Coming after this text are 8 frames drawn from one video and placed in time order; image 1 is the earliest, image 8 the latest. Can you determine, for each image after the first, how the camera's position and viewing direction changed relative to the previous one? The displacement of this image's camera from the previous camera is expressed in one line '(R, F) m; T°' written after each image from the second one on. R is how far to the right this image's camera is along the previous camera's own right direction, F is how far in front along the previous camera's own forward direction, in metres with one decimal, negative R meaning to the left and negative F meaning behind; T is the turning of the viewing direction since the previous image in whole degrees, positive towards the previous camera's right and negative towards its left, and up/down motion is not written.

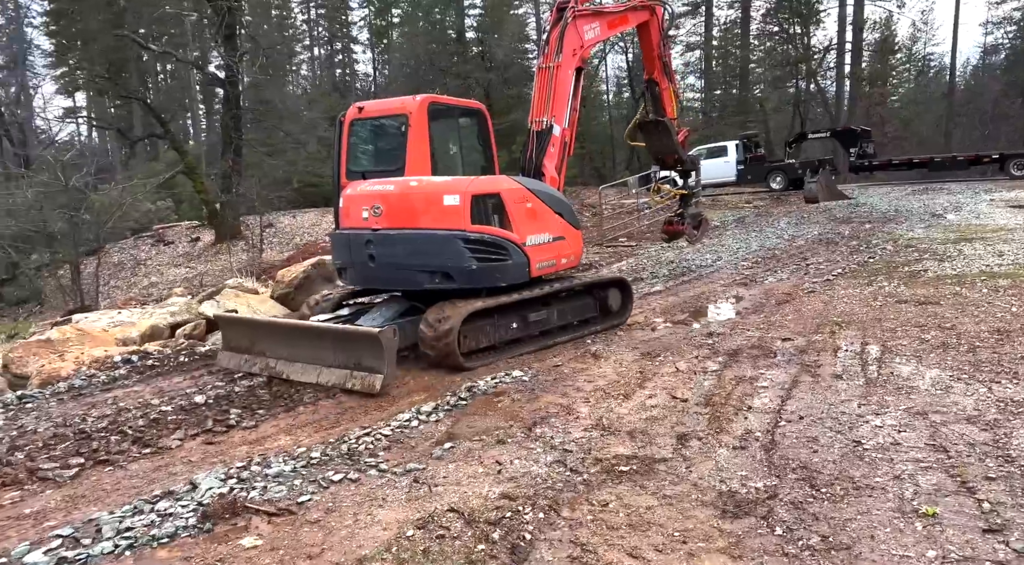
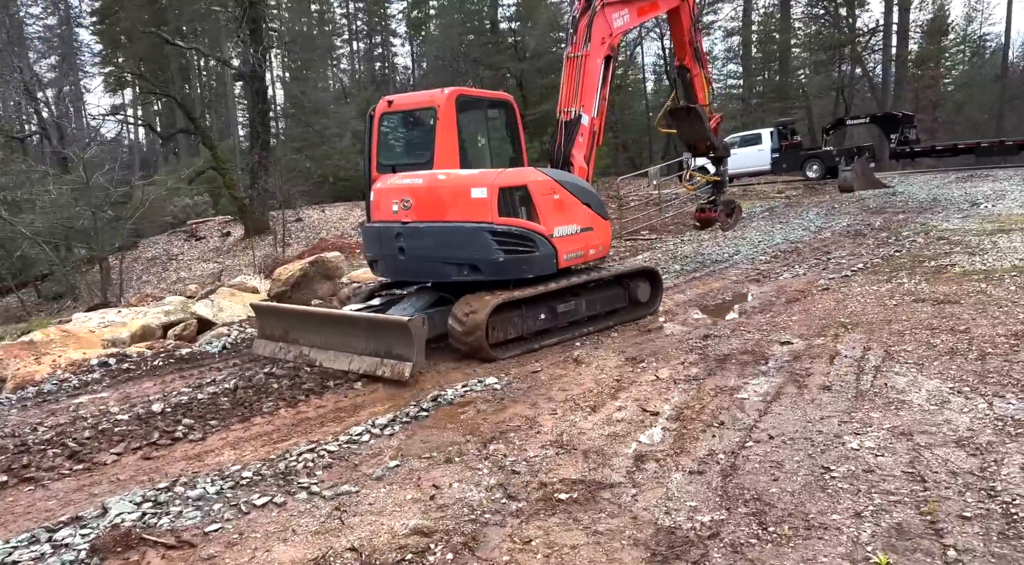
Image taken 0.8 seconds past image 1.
(+0.4, +0.3) m; -3°
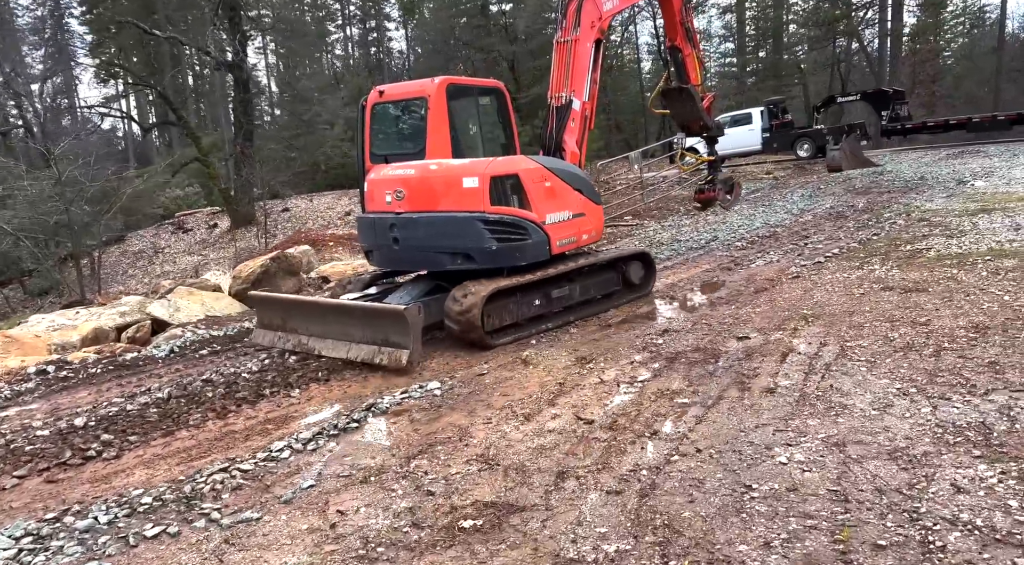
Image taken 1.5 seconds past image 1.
(+0.4, +0.2) m; 0°
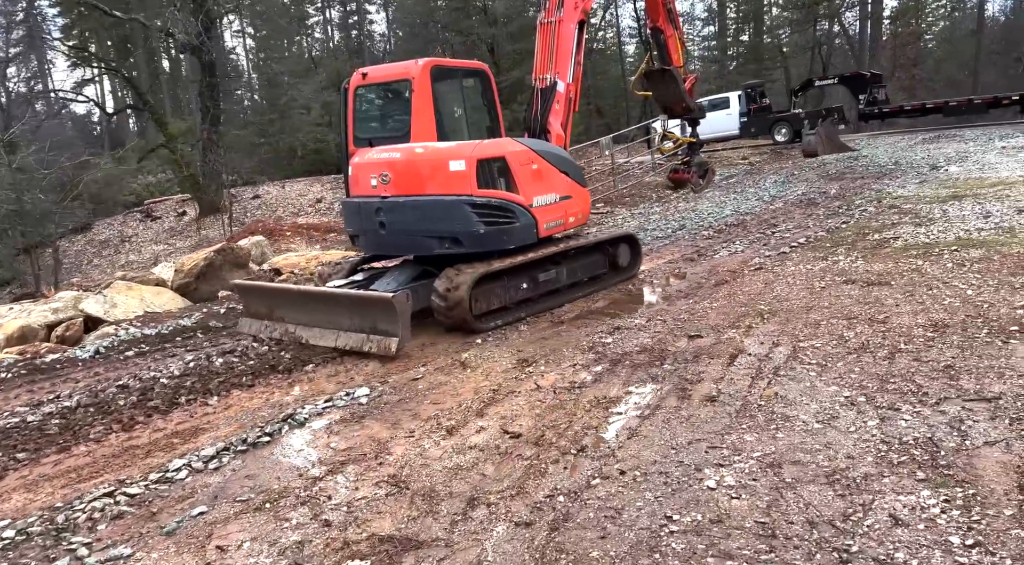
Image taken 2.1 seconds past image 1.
(+0.3, +0.3) m; +1°
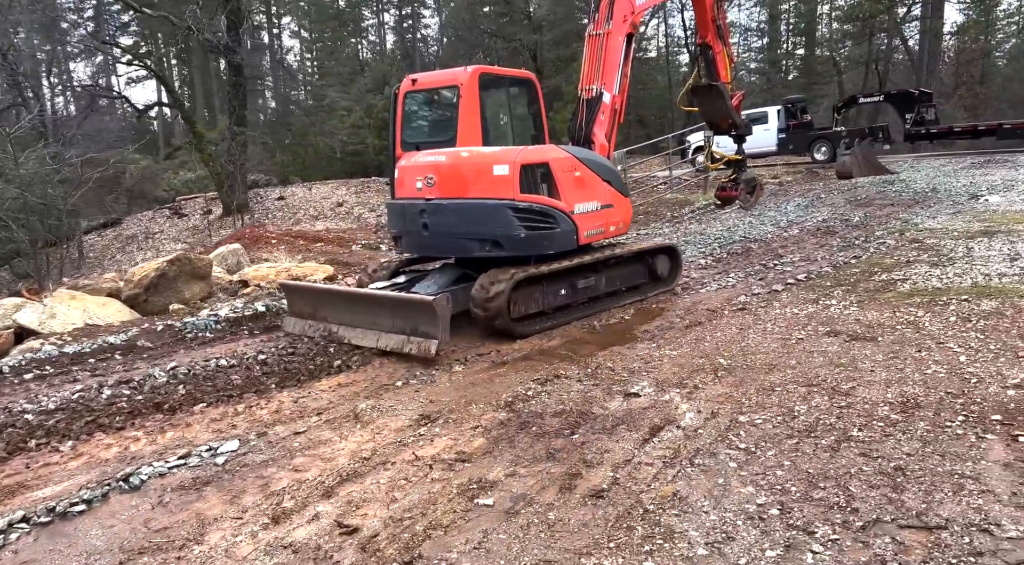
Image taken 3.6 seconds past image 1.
(+0.7, +0.6) m; -3°
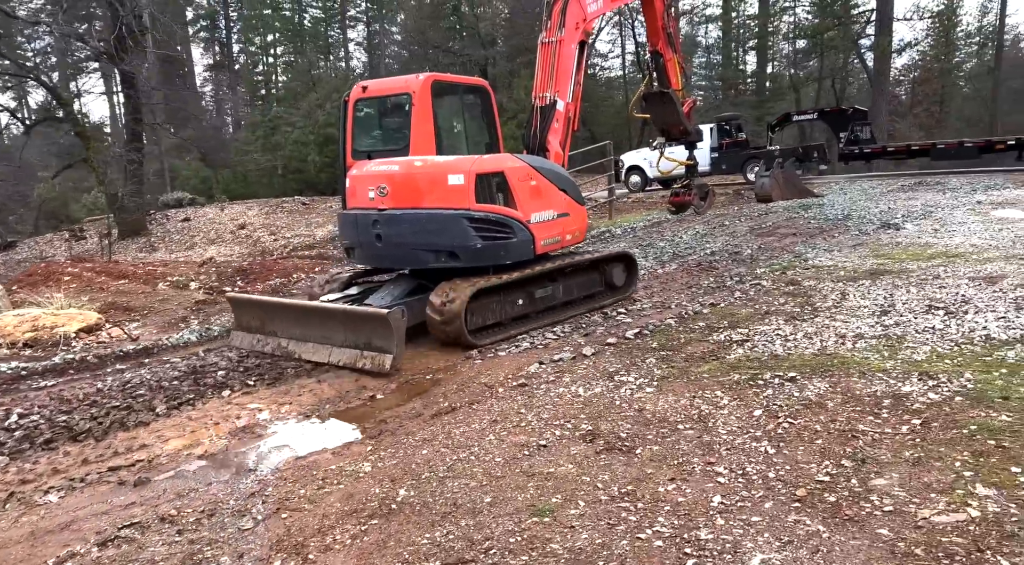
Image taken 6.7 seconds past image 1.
(+1.8, +1.4) m; +3°
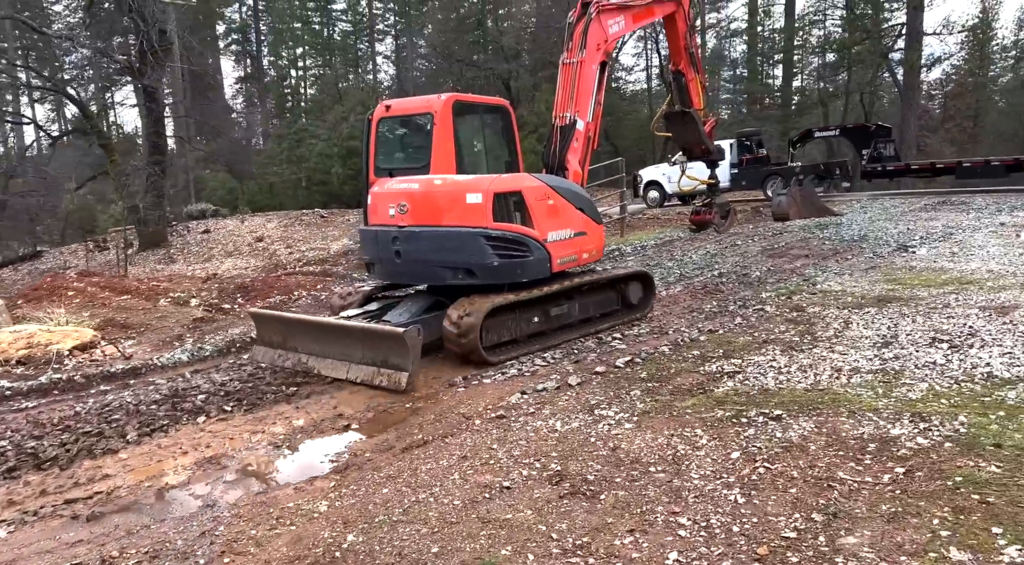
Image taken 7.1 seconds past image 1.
(+0.3, +0.1) m; -2°
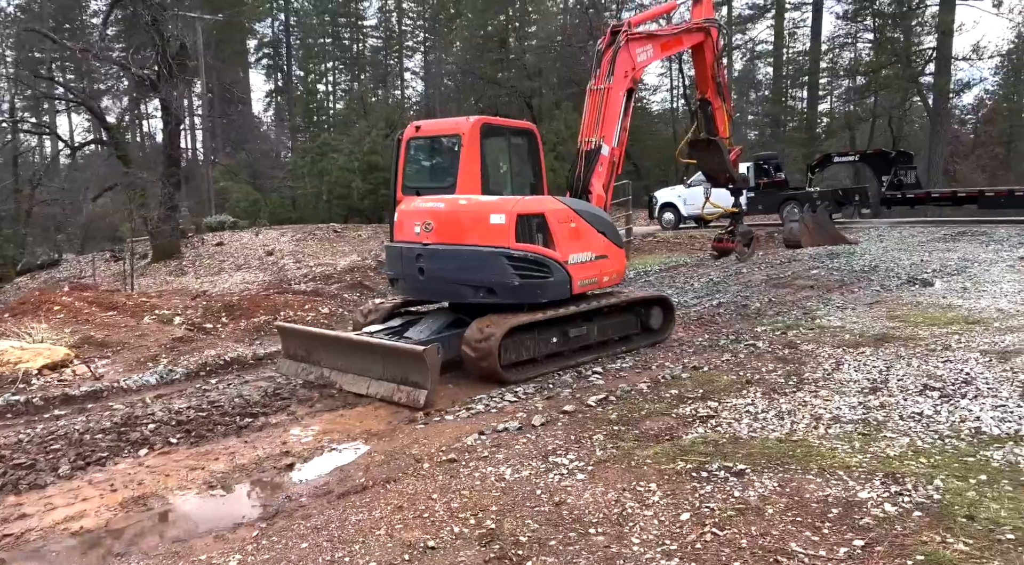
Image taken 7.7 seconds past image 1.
(+0.4, +0.2) m; -2°
